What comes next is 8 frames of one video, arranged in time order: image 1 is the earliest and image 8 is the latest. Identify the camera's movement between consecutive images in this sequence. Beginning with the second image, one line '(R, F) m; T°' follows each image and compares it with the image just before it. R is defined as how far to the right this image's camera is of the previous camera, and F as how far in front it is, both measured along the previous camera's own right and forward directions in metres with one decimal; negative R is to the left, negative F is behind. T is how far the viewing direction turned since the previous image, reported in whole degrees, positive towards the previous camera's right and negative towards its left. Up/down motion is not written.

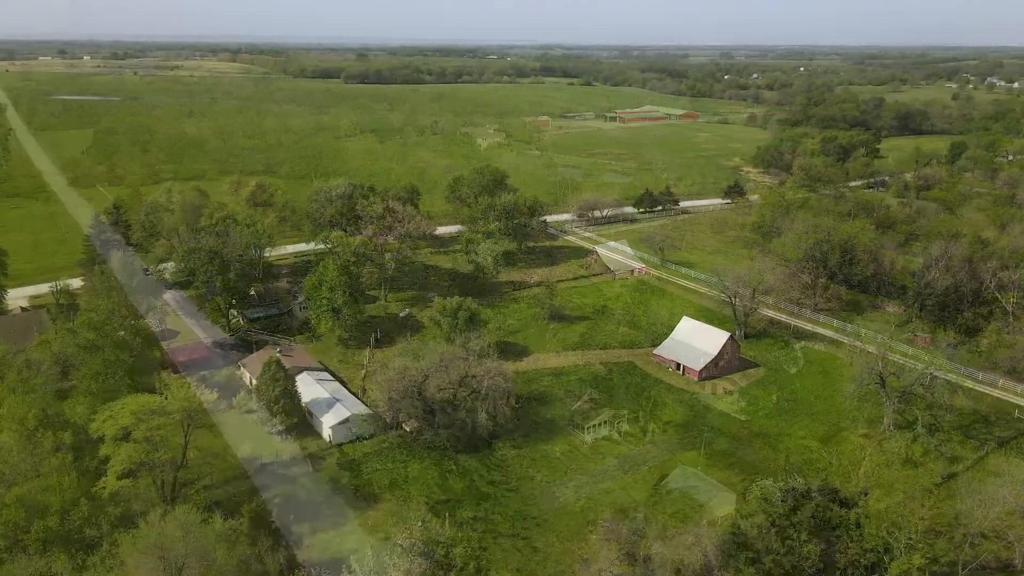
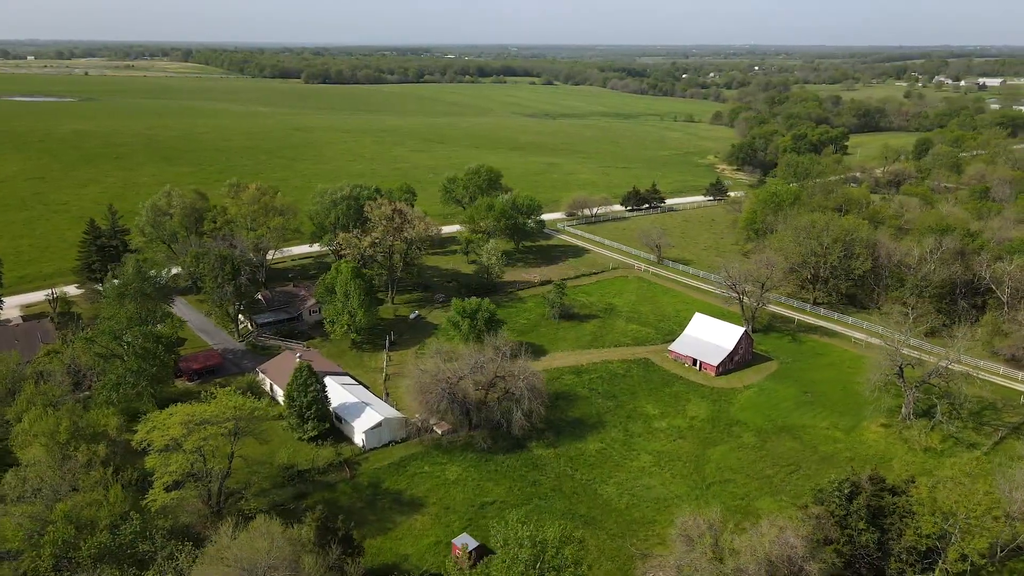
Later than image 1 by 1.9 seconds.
(-3.3, +0.1) m; +3°
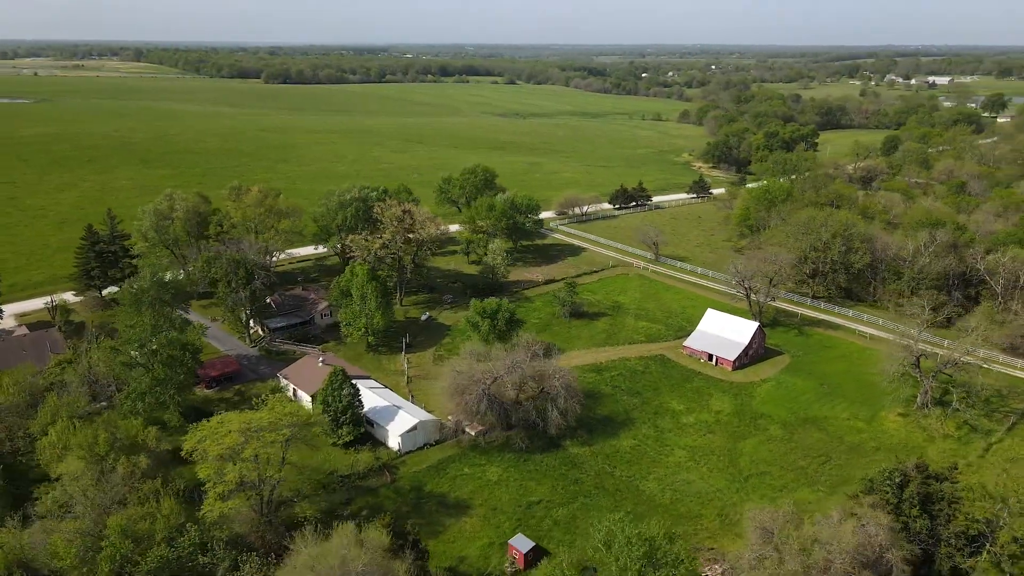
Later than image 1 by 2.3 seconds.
(-3.4, +0.1) m; +3°
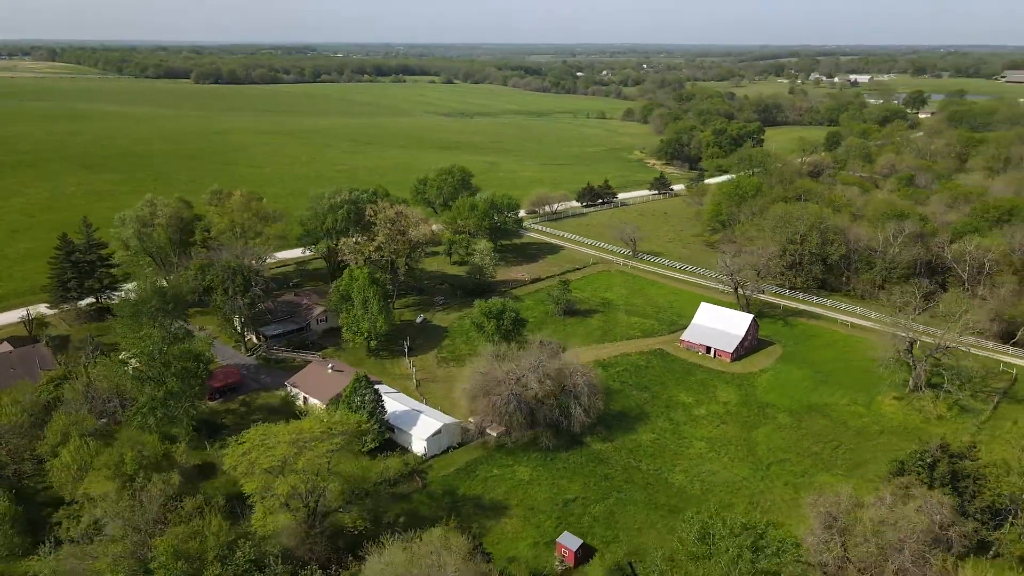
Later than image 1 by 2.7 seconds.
(-3.8, +0.2) m; +5°
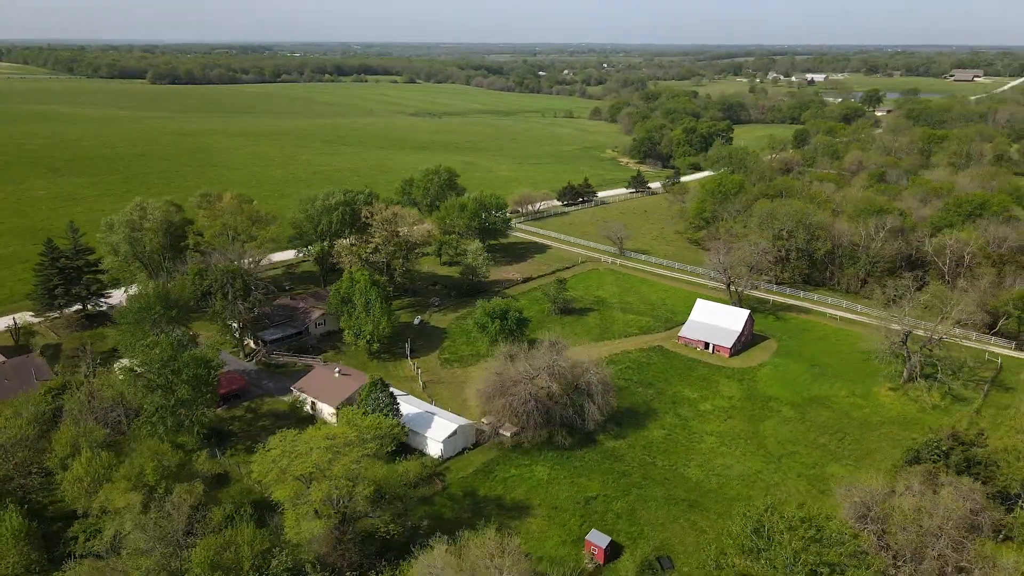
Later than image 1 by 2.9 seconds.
(-2.3, +0.1) m; +3°
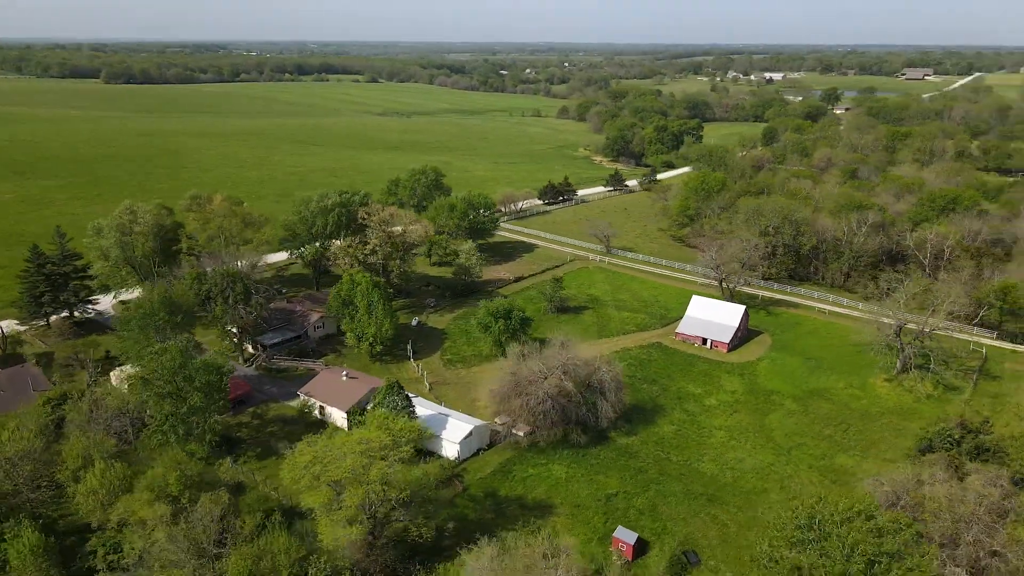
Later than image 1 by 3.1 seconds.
(-2.3, +0.1) m; +3°
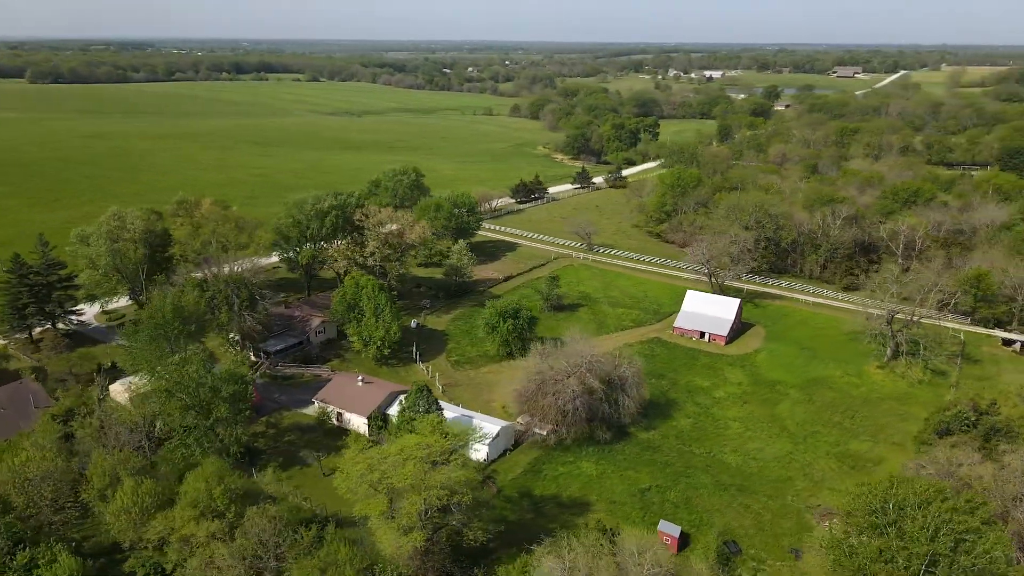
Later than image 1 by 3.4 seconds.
(-3.6, +0.2) m; +4°
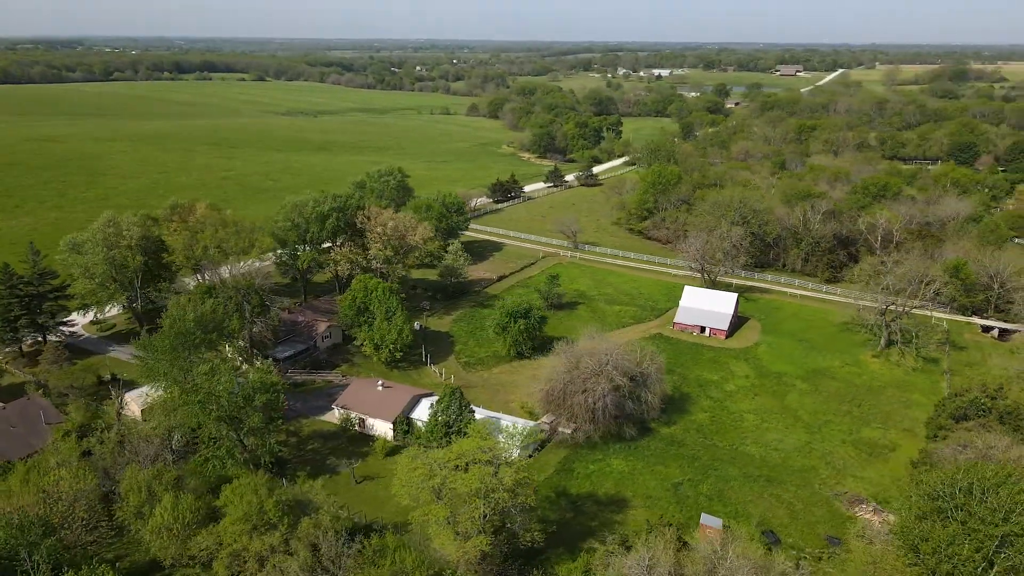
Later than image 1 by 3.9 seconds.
(-3.4, +0.2) m; +4°
